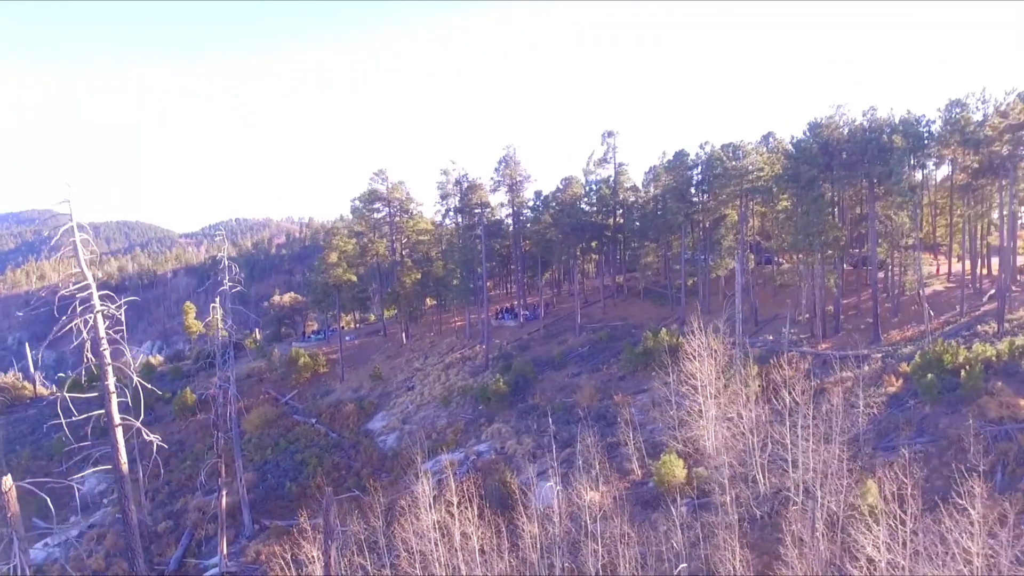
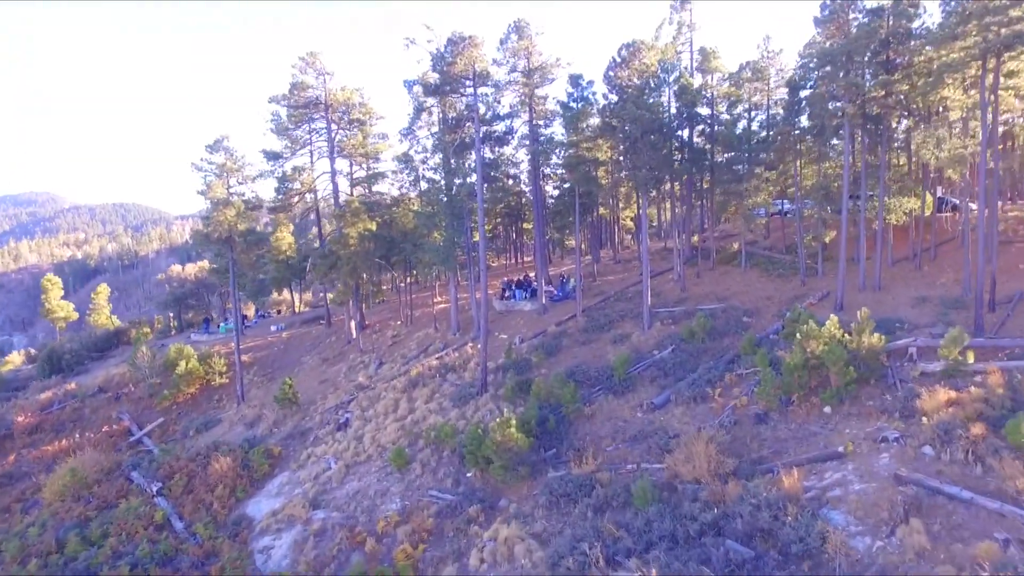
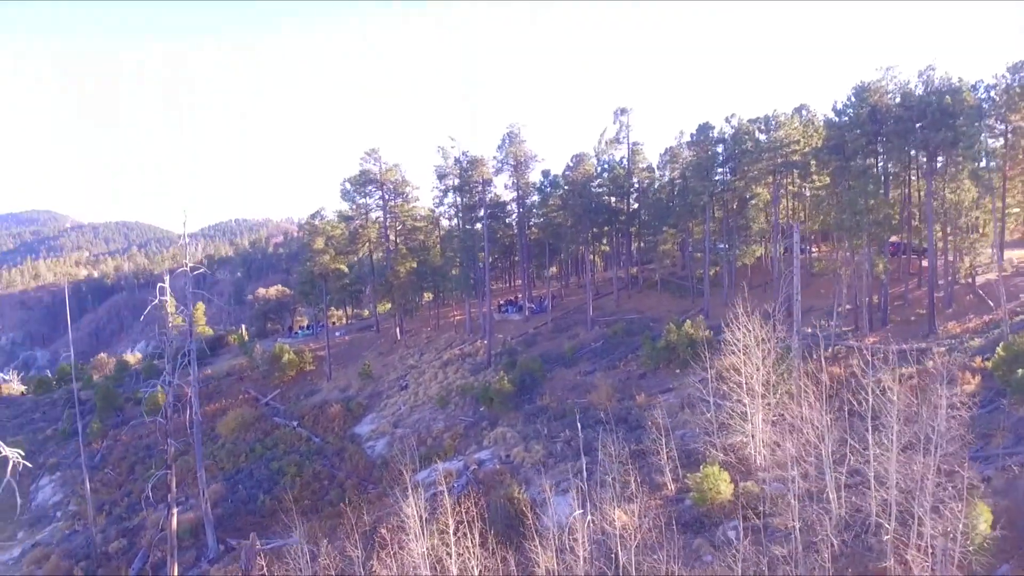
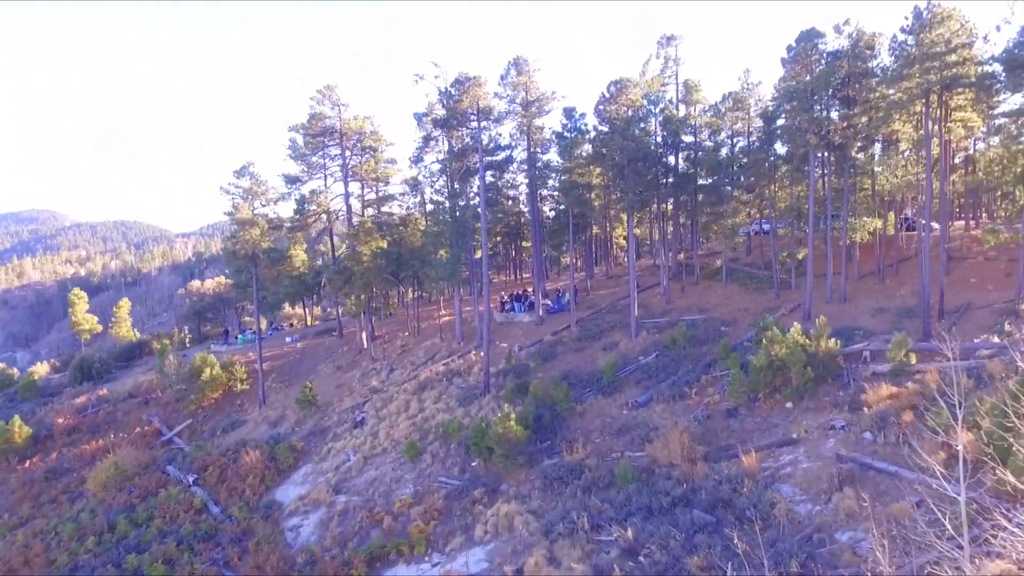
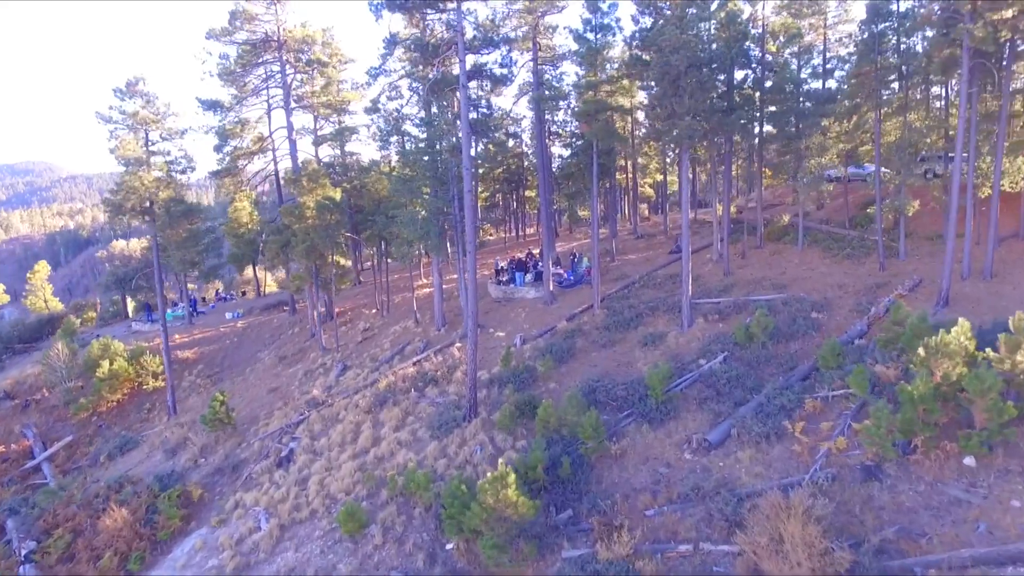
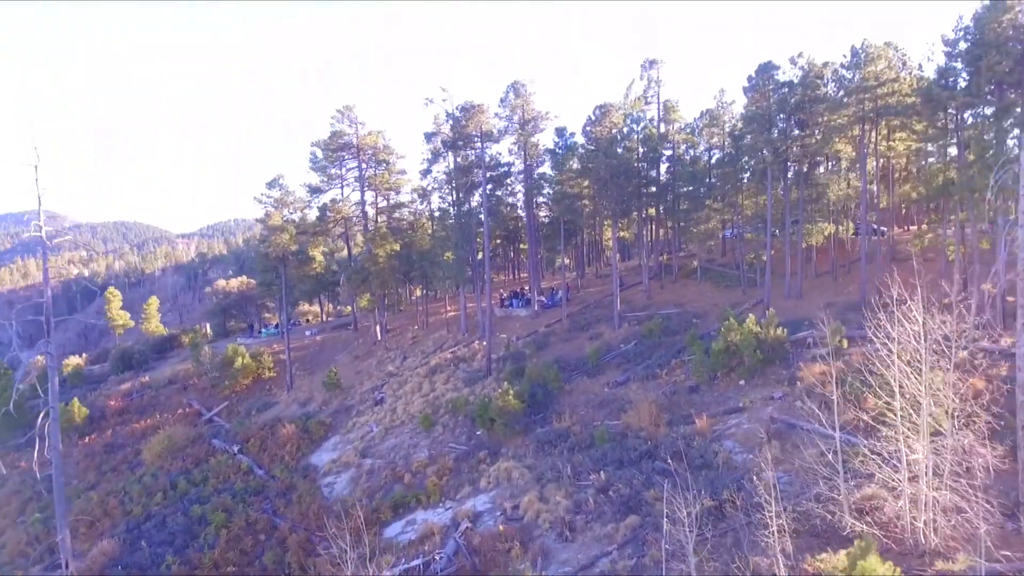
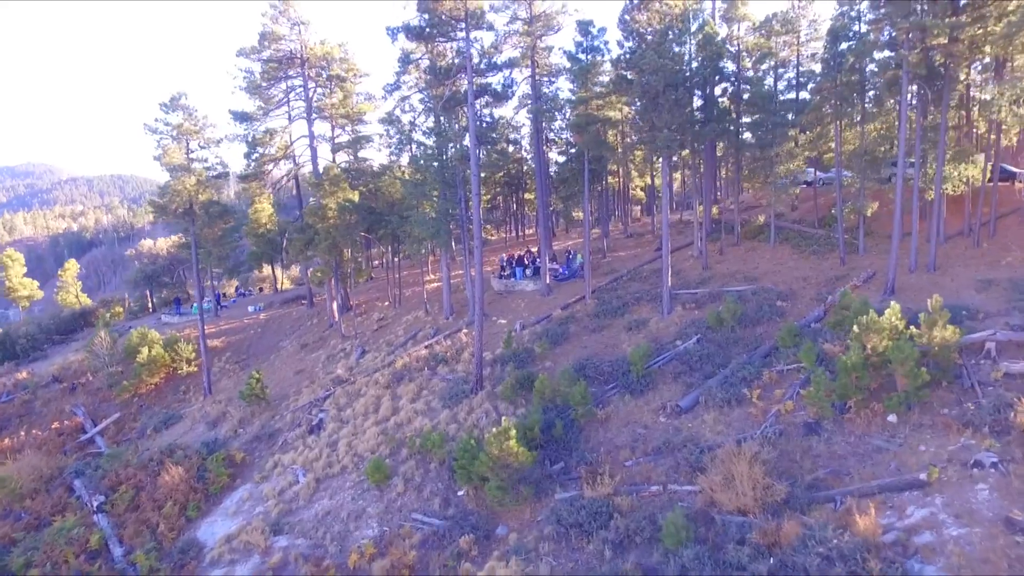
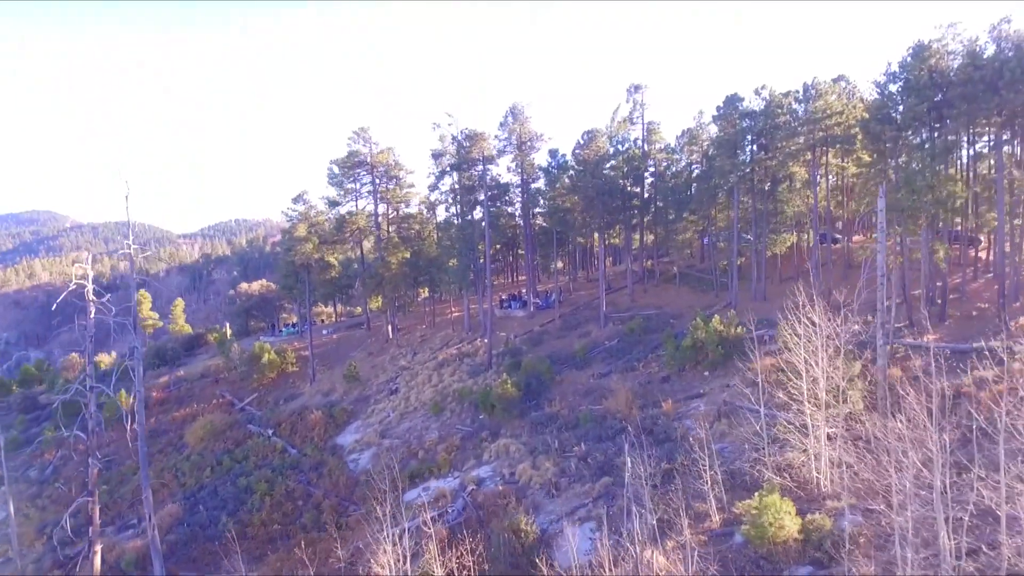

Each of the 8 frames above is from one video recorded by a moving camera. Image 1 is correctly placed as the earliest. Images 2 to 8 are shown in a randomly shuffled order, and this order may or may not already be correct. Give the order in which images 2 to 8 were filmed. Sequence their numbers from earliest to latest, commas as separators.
3, 8, 6, 4, 2, 7, 5
